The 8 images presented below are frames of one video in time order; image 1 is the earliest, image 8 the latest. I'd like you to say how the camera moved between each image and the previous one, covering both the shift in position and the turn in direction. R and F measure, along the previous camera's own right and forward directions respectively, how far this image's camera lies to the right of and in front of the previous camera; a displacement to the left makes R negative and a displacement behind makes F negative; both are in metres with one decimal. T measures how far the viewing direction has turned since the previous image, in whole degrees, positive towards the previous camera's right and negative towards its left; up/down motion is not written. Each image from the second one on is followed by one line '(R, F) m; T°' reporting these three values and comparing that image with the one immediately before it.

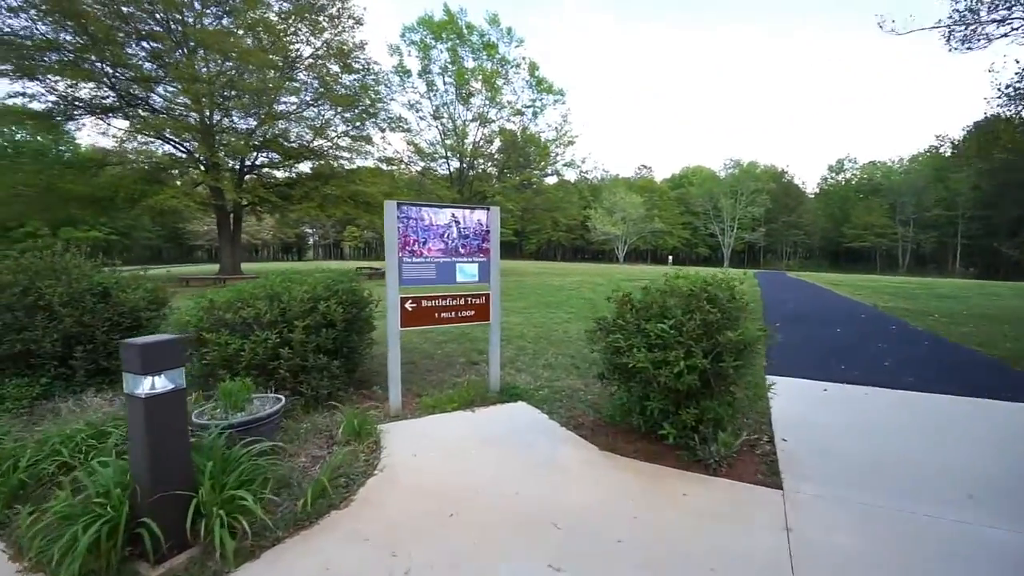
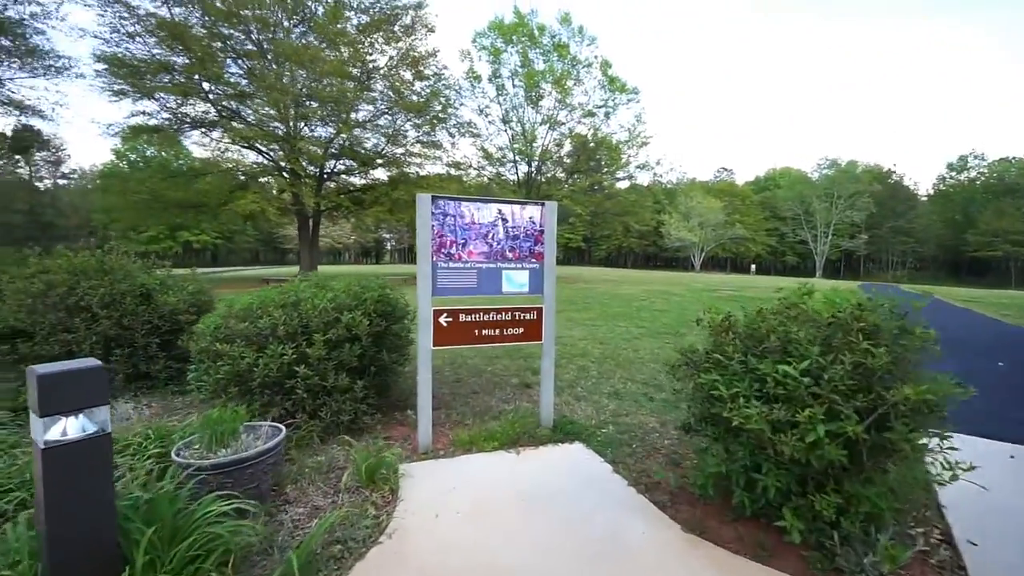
(+0.1, +0.9) m; -9°
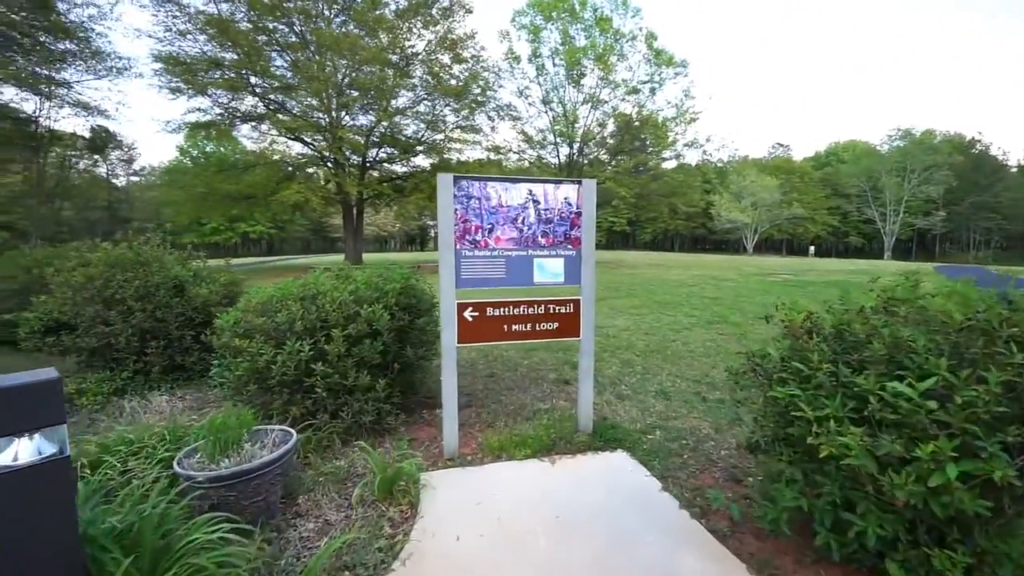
(+0.1, +0.4) m; -5°
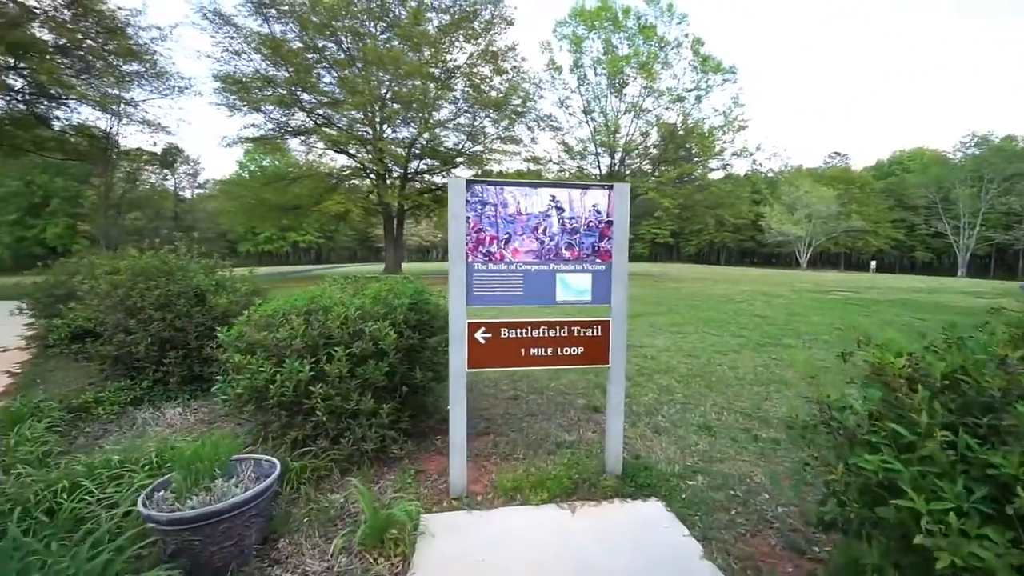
(+0.1, +0.4) m; -5°
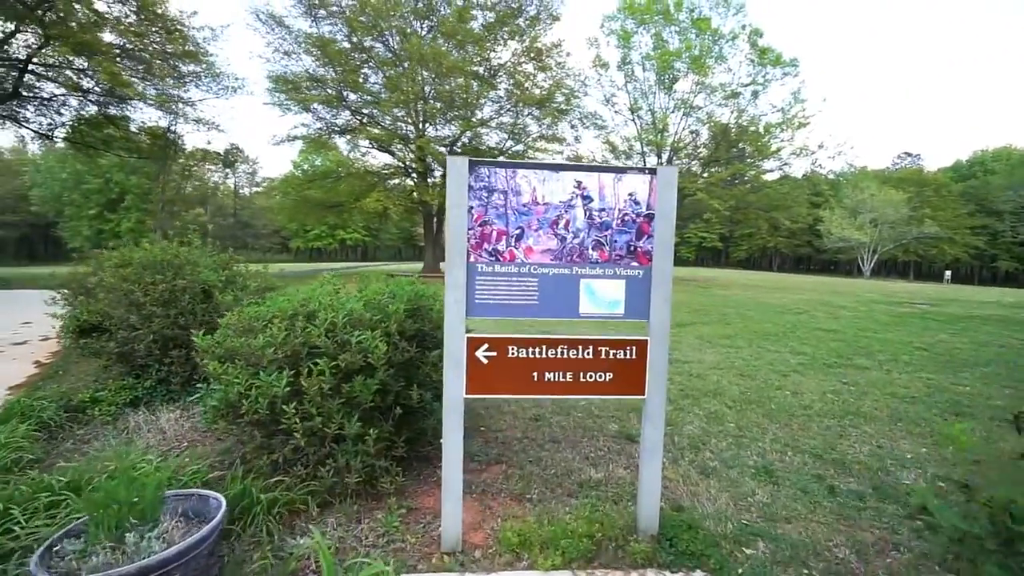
(+0.2, +0.6) m; -5°
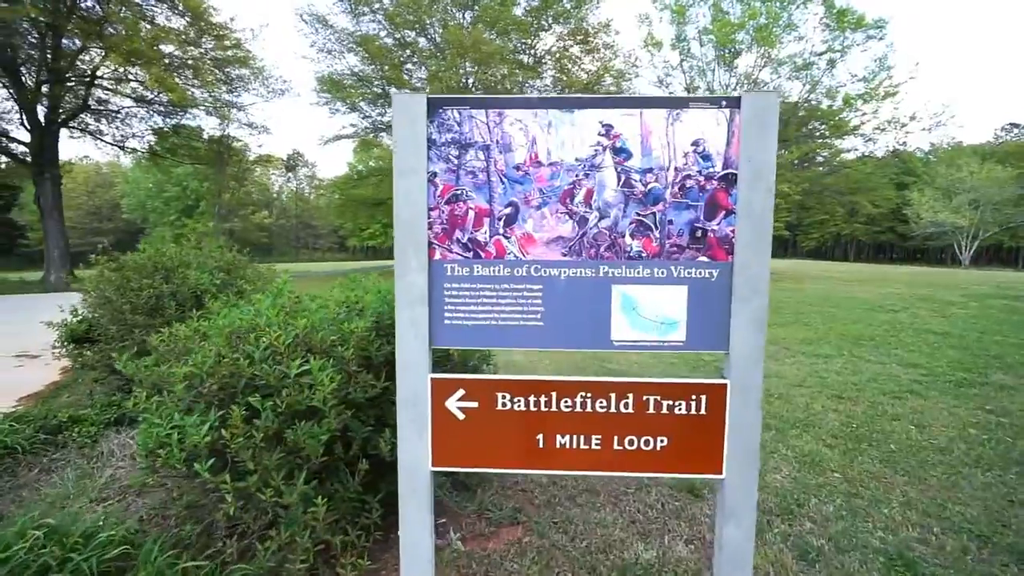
(+0.2, +0.9) m; -7°
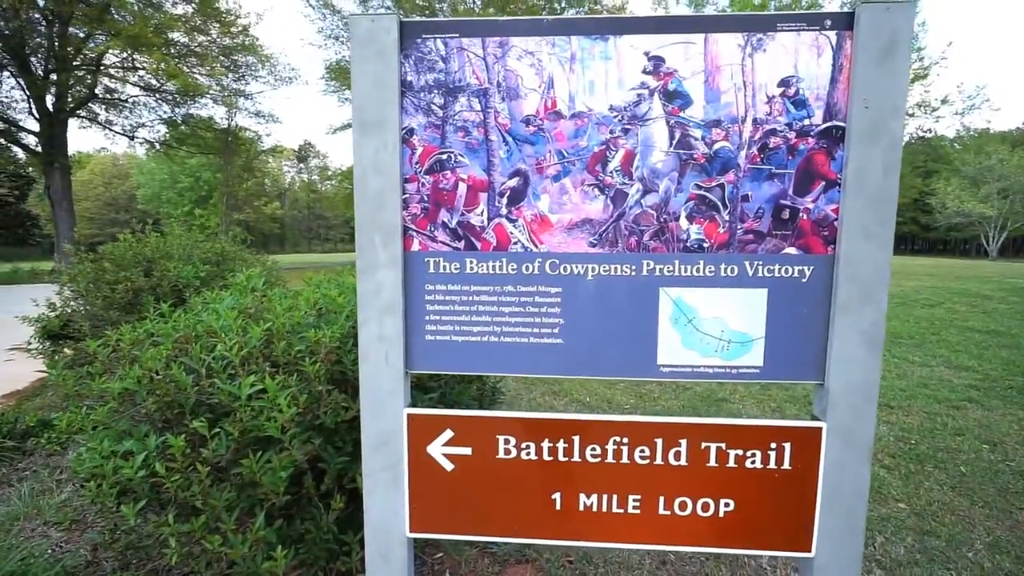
(0.0, +0.4) m; -1°
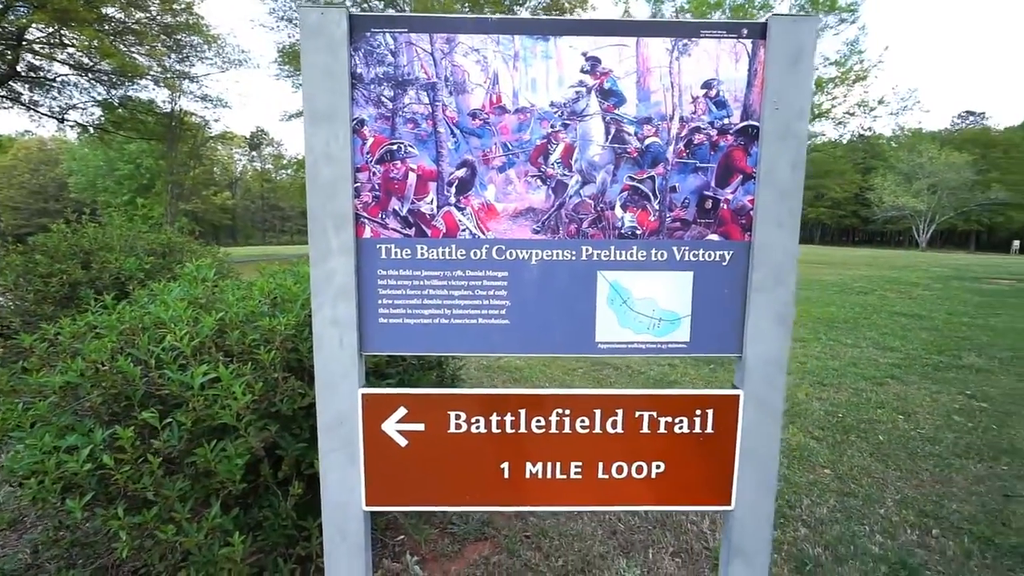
(0.0, -0.1) m; +5°
